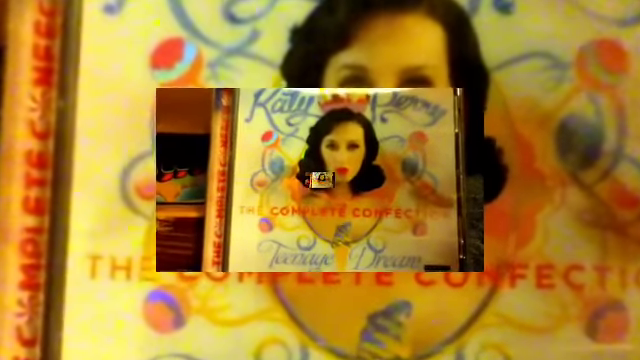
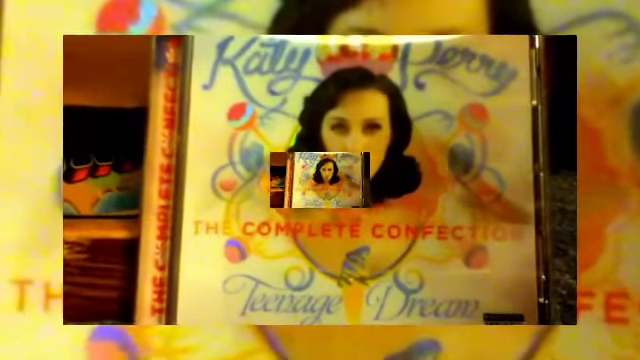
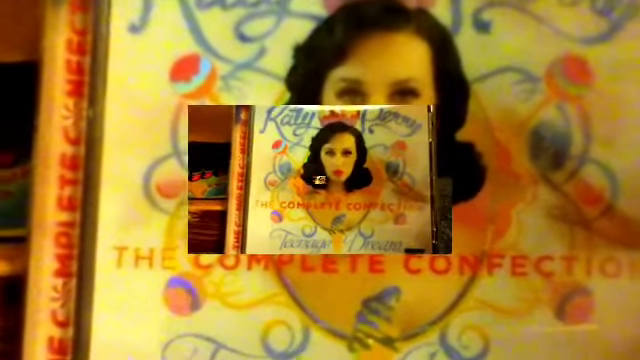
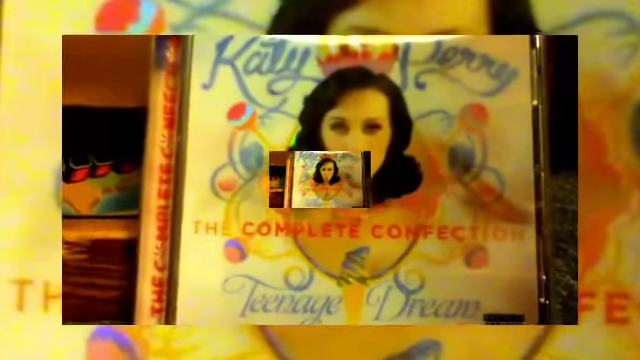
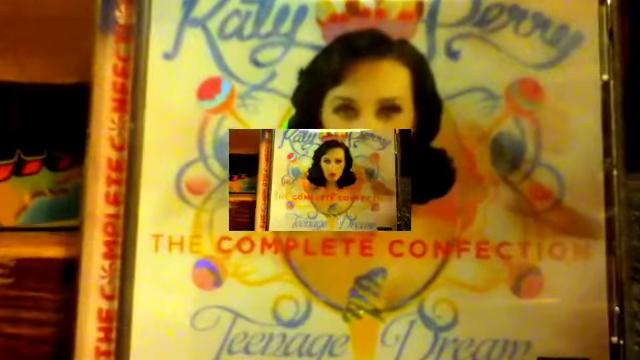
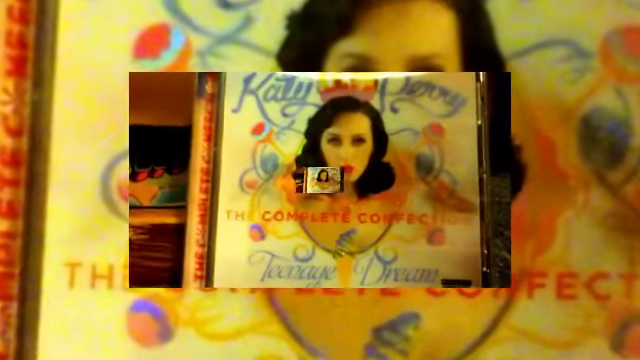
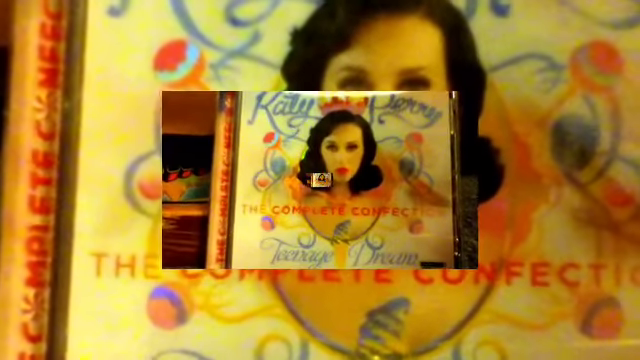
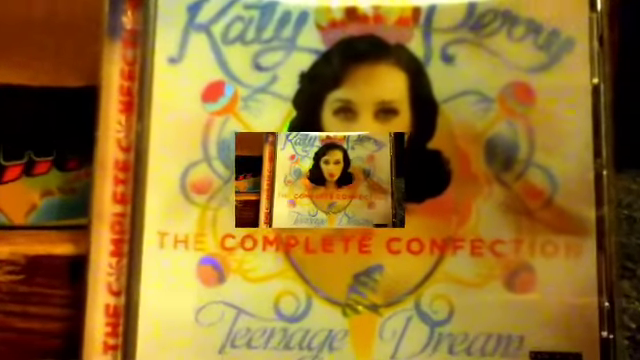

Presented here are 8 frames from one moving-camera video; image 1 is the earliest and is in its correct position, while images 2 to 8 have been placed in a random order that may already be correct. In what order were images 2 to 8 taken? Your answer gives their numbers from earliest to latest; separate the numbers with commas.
4, 8, 3, 6, 2, 5, 7
